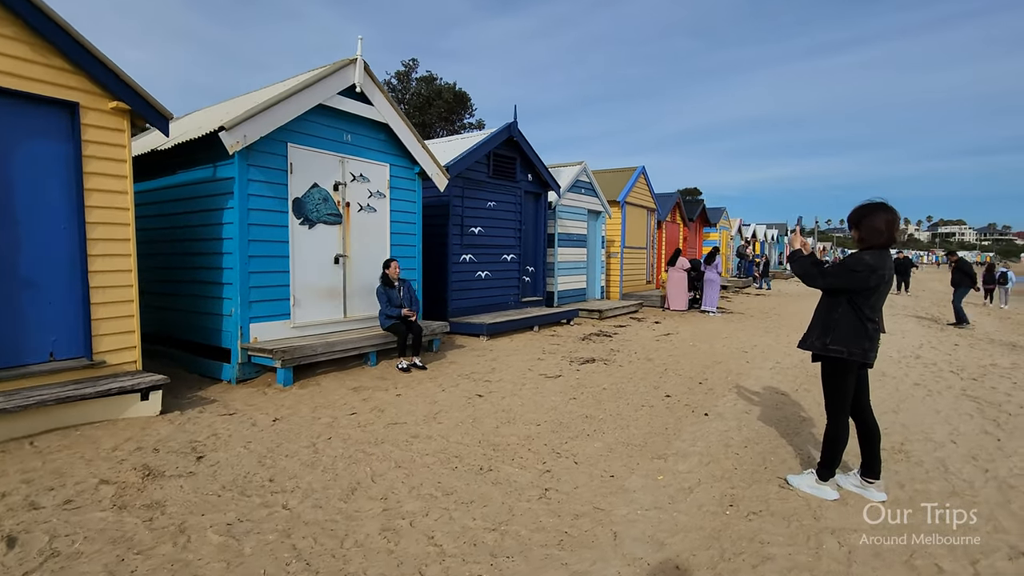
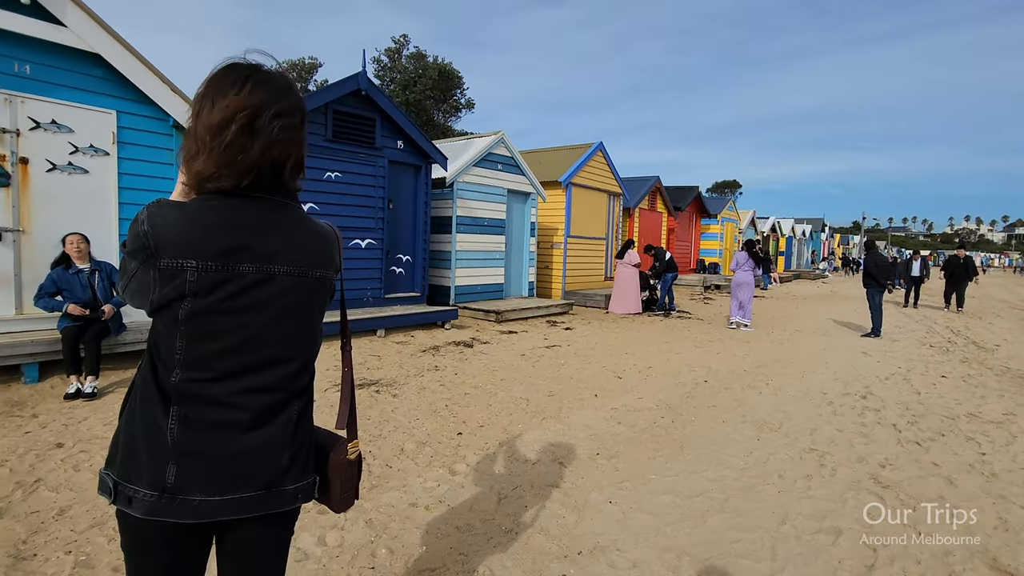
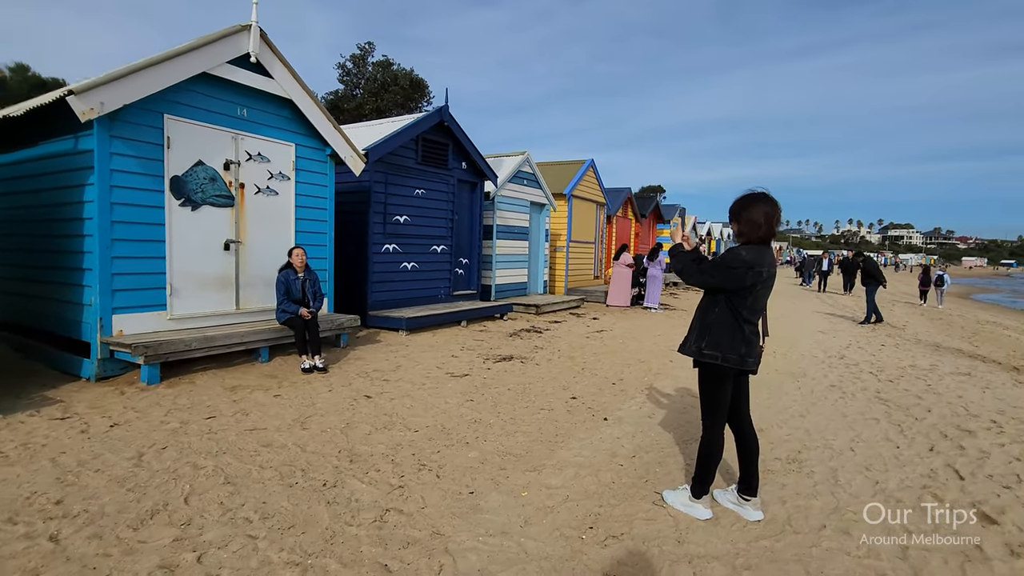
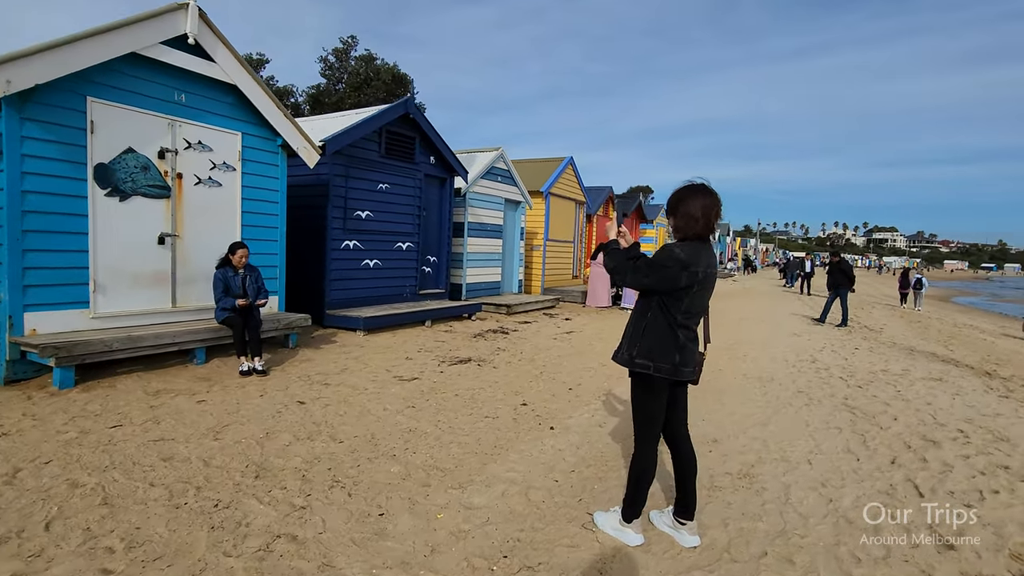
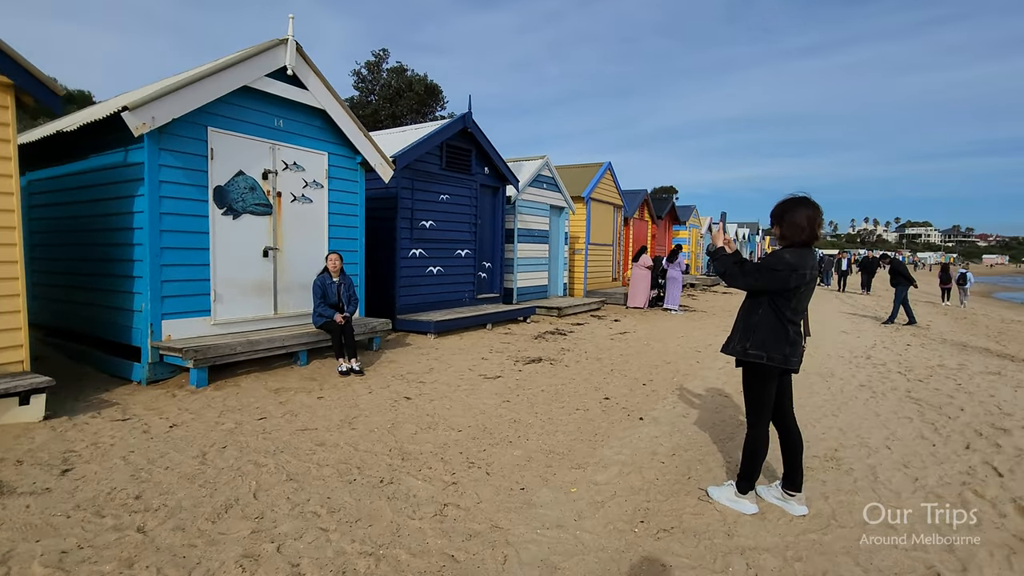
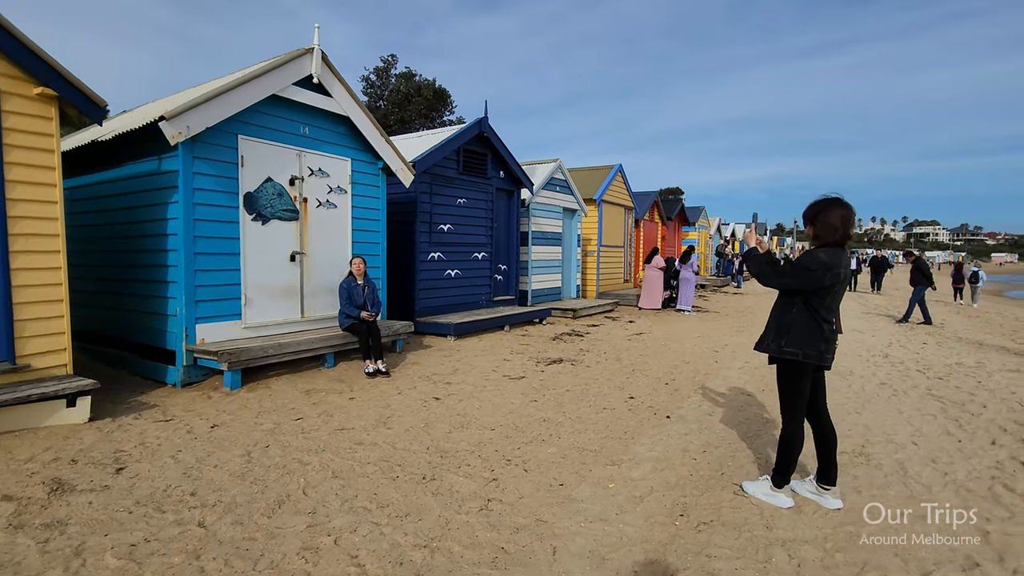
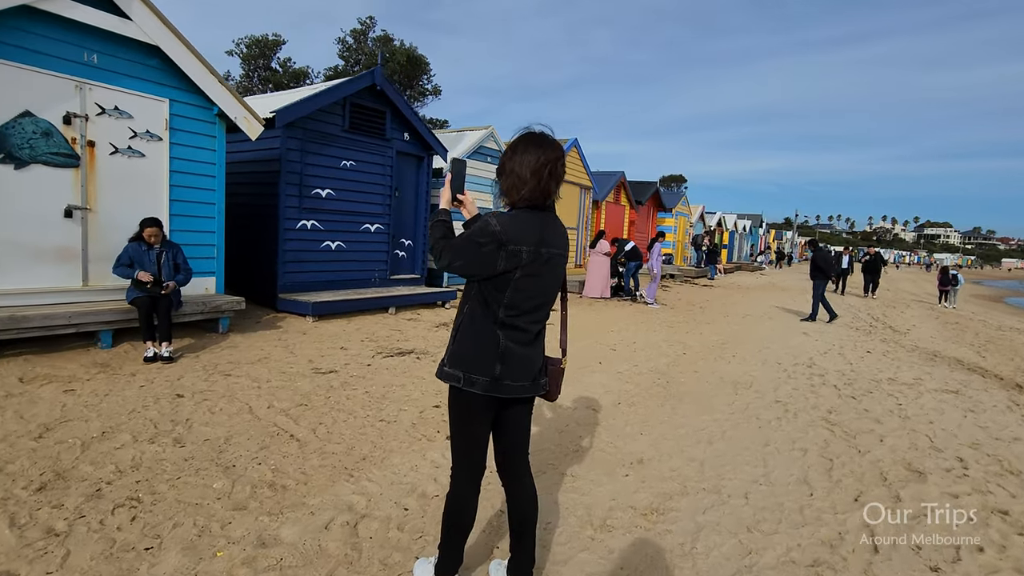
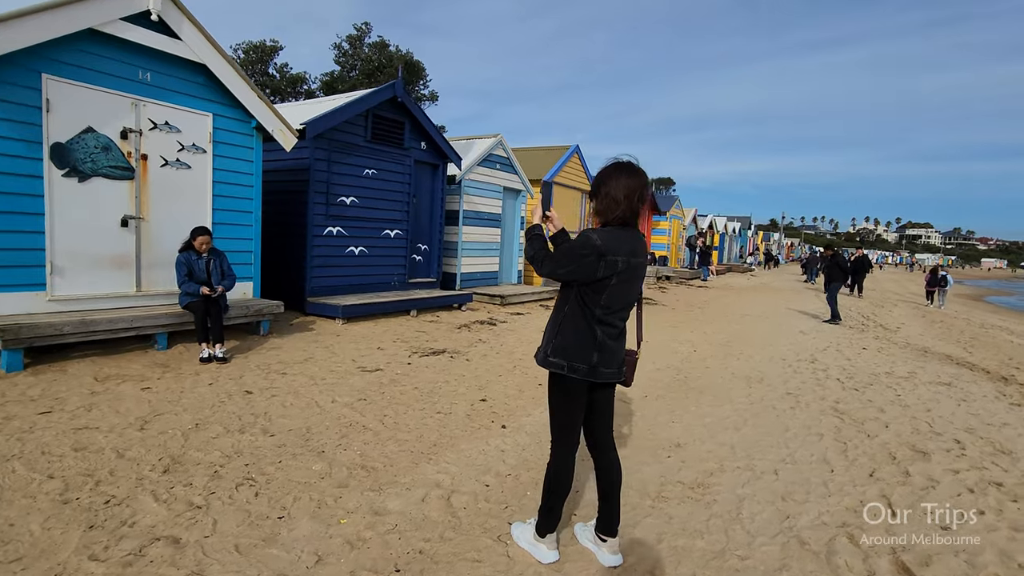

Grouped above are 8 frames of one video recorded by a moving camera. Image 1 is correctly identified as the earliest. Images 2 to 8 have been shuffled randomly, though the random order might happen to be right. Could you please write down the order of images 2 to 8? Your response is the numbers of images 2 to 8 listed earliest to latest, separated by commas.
6, 5, 3, 4, 8, 7, 2
